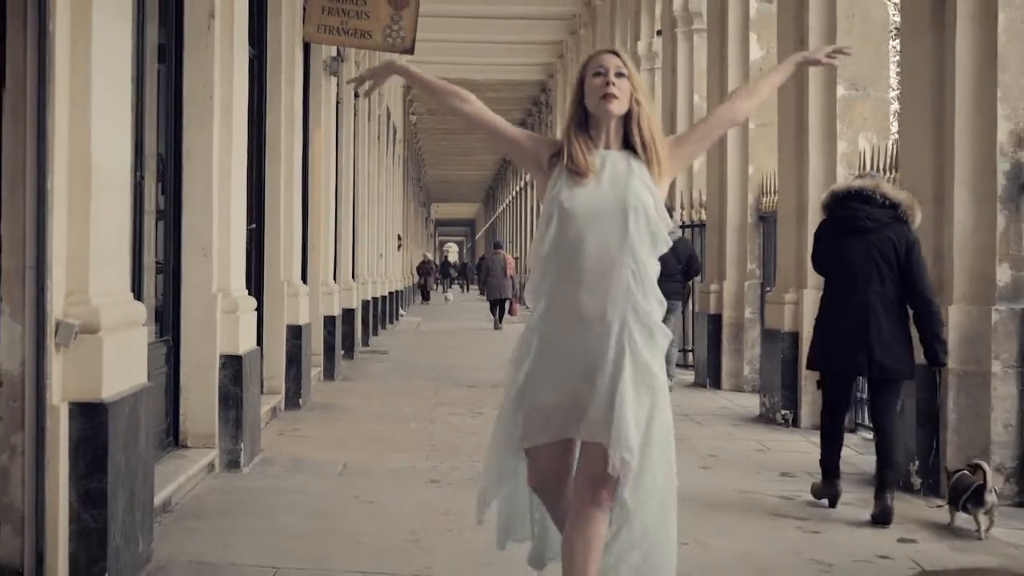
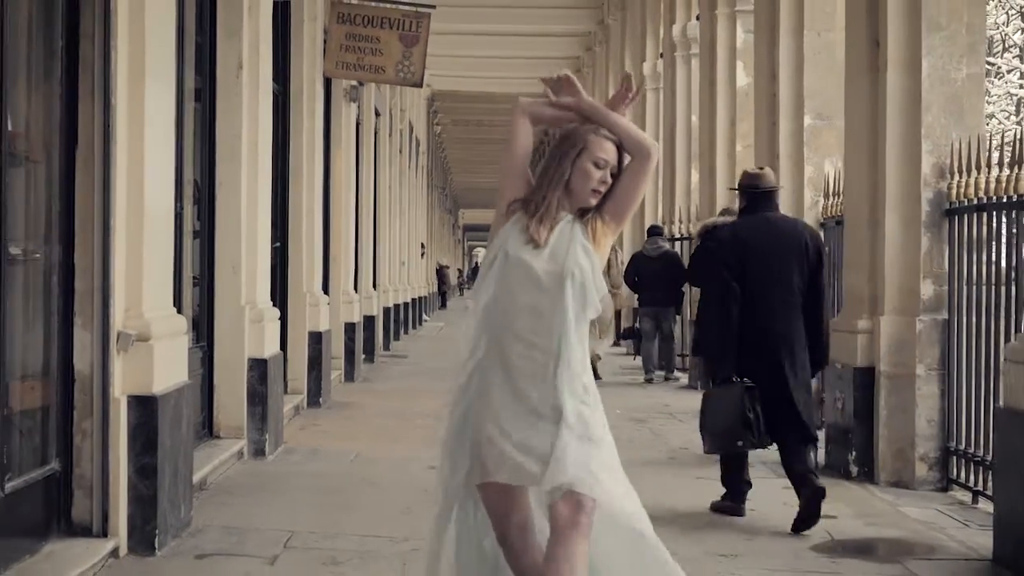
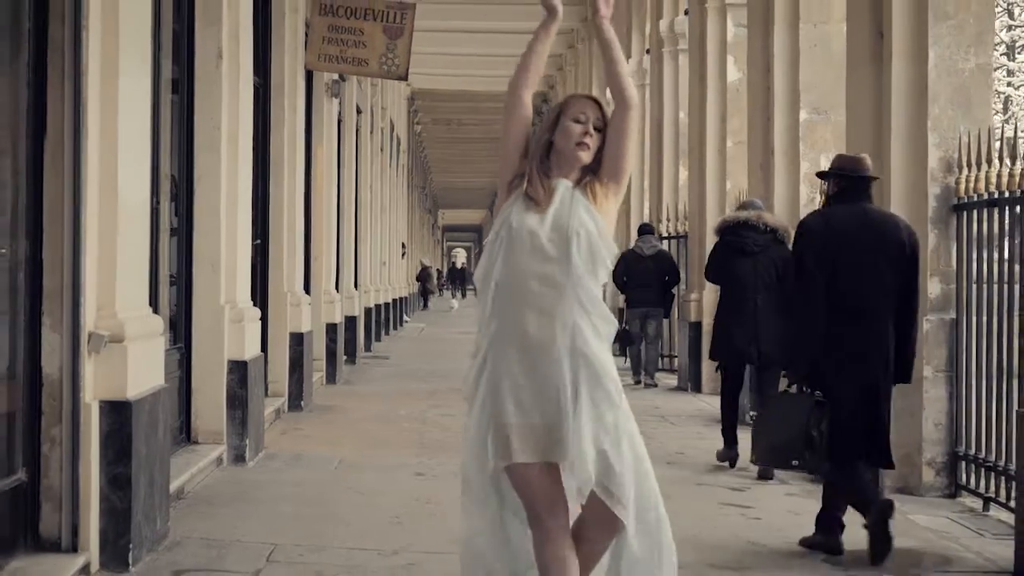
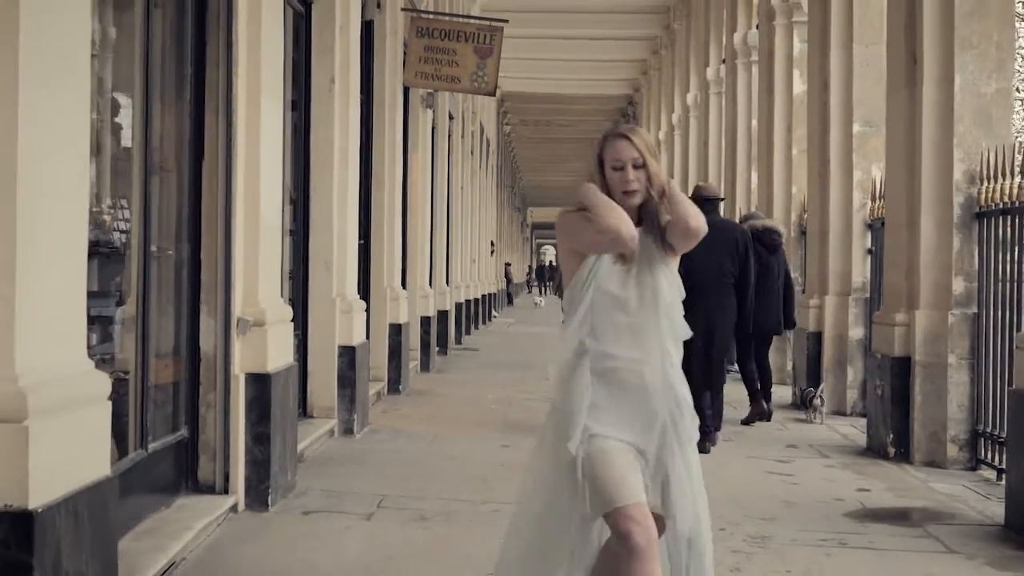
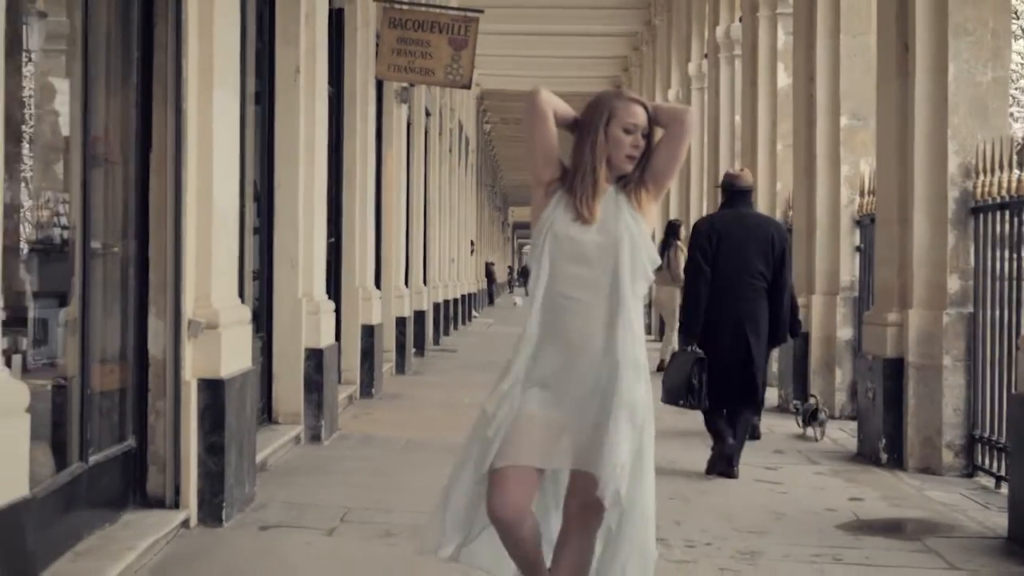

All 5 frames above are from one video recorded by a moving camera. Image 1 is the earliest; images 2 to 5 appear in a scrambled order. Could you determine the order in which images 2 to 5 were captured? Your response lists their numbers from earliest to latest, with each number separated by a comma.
3, 2, 5, 4
